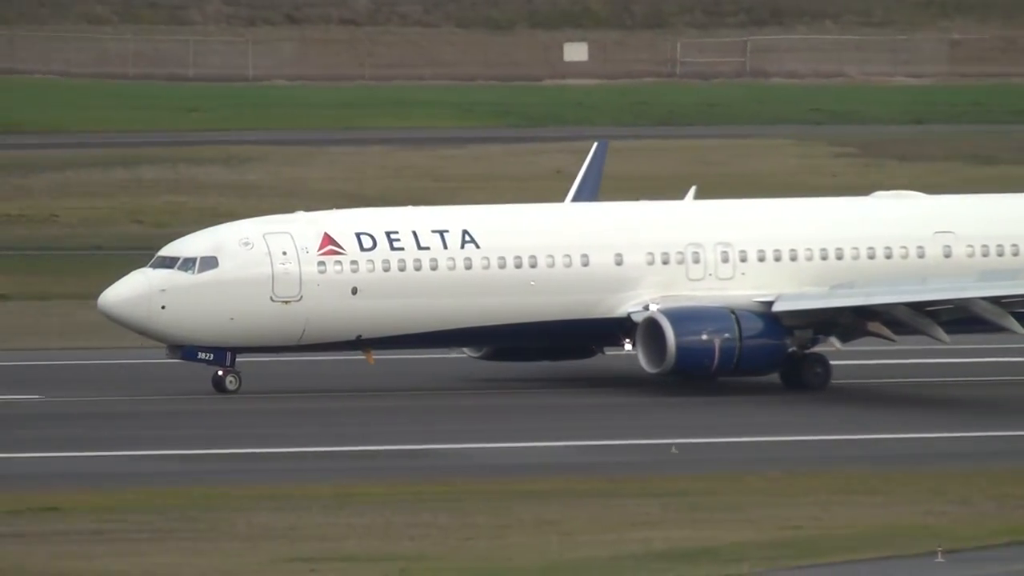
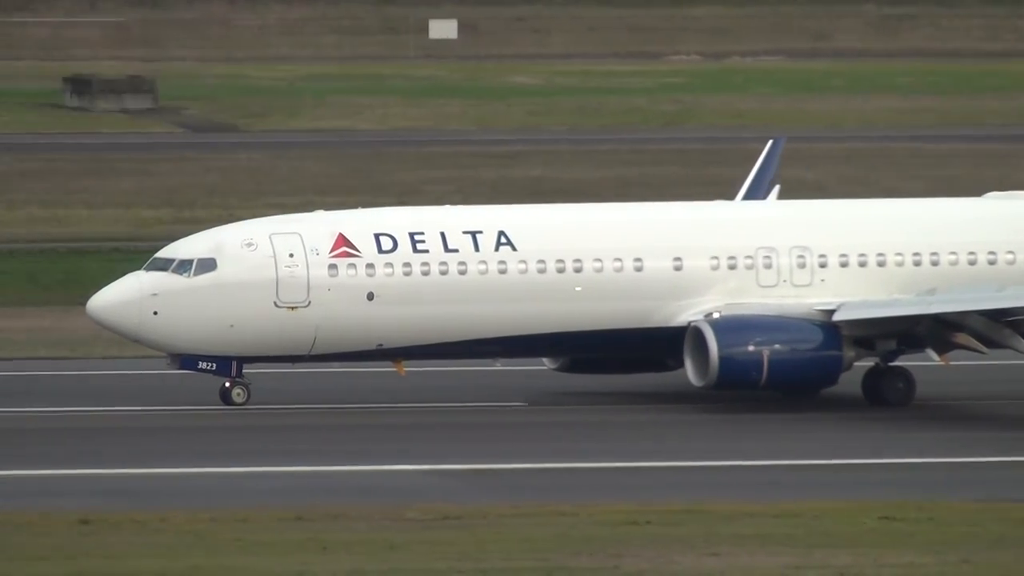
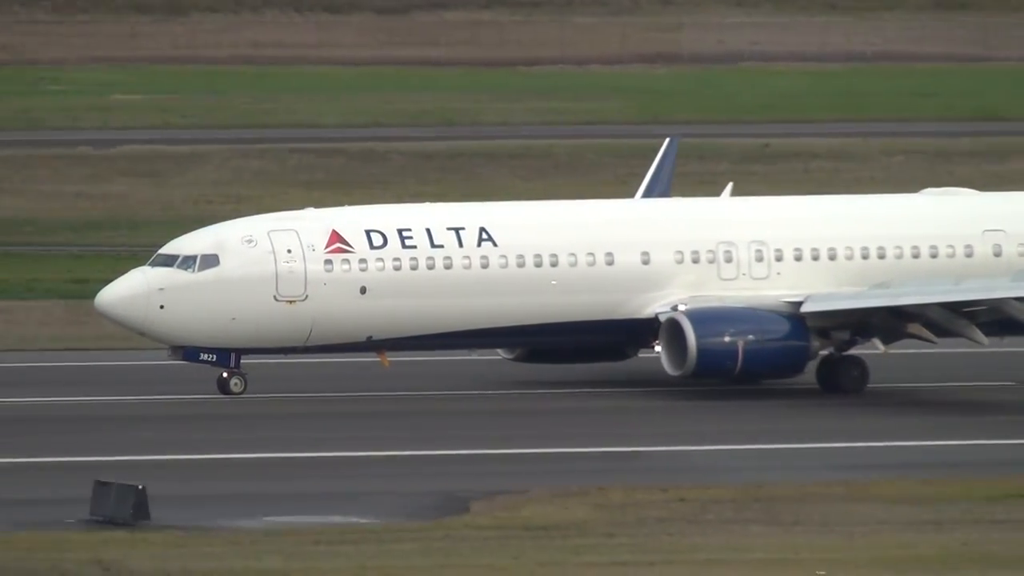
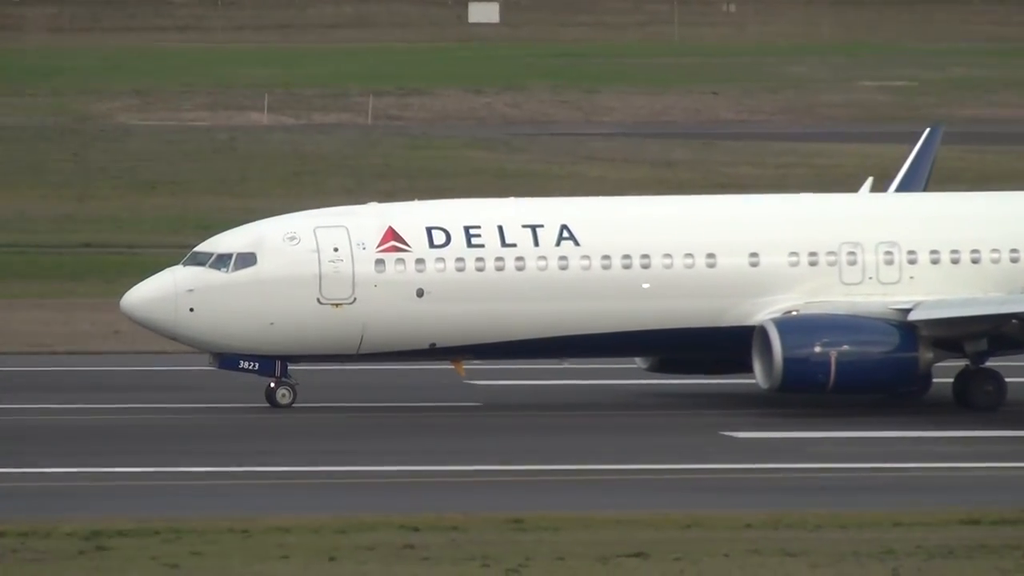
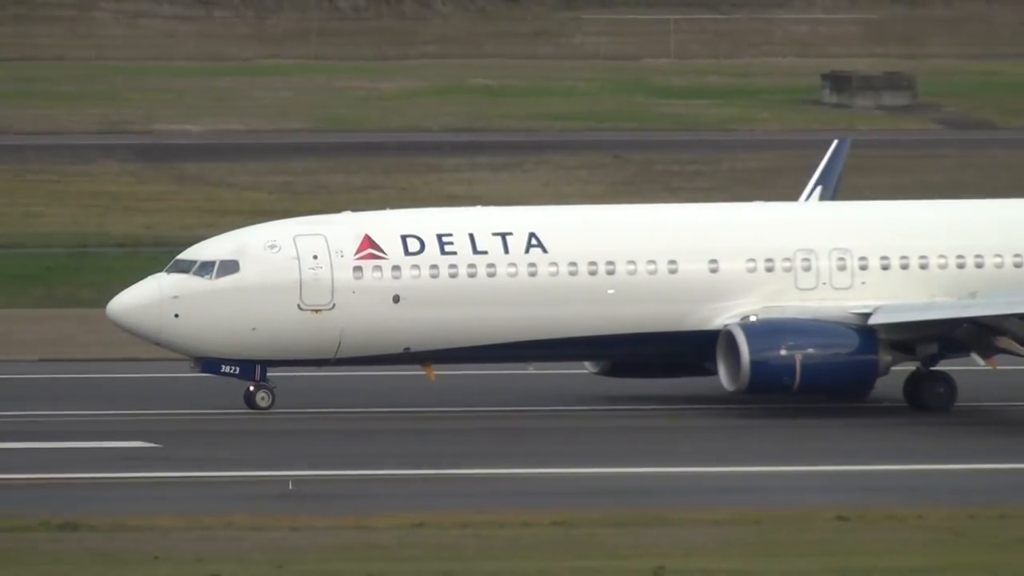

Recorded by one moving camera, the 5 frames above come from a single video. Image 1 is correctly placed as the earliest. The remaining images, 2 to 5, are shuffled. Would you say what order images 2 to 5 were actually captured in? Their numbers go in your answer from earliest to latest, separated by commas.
3, 2, 5, 4
